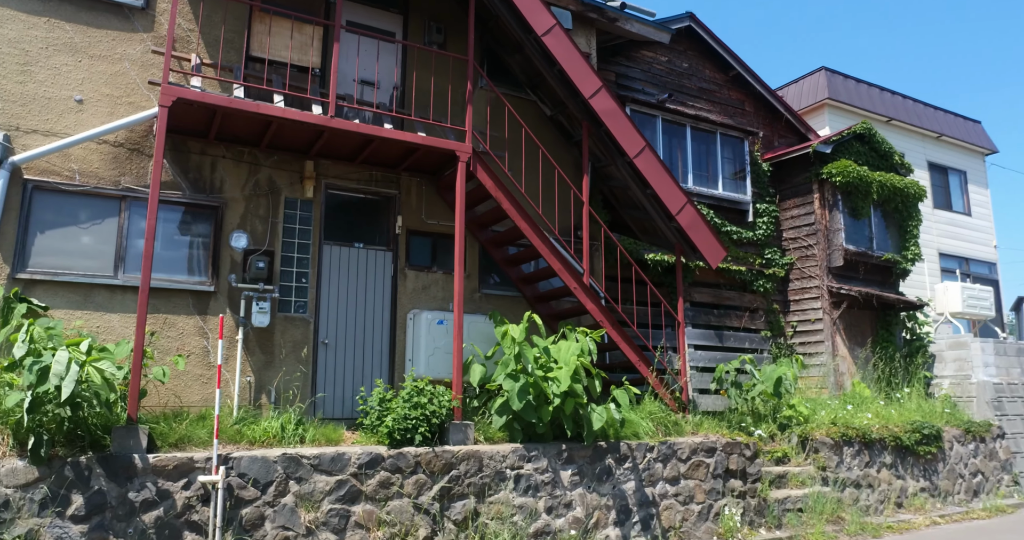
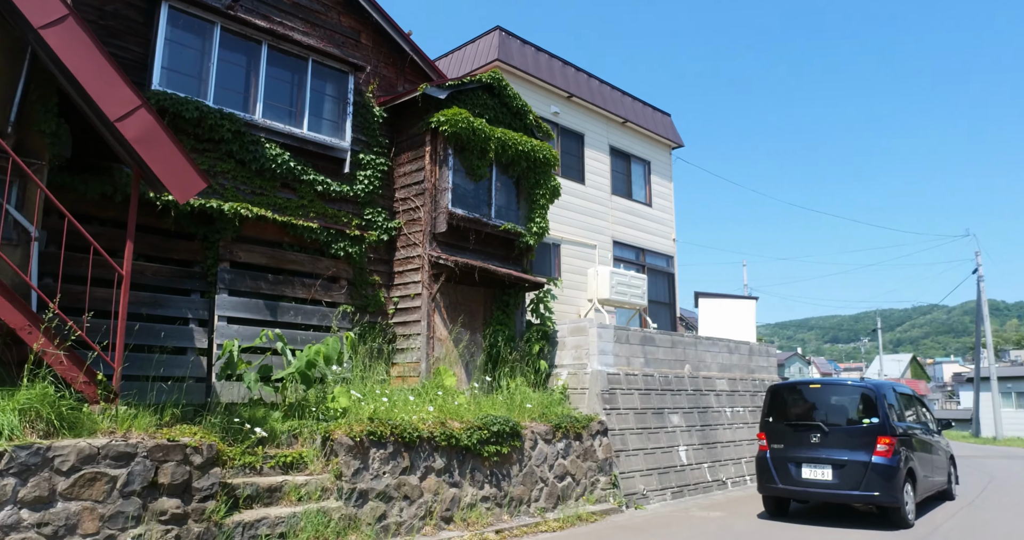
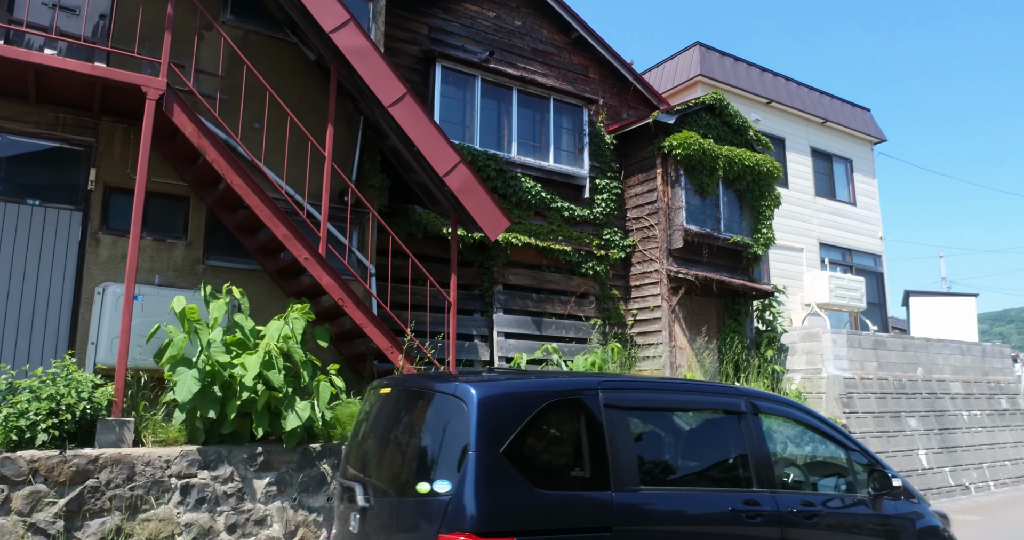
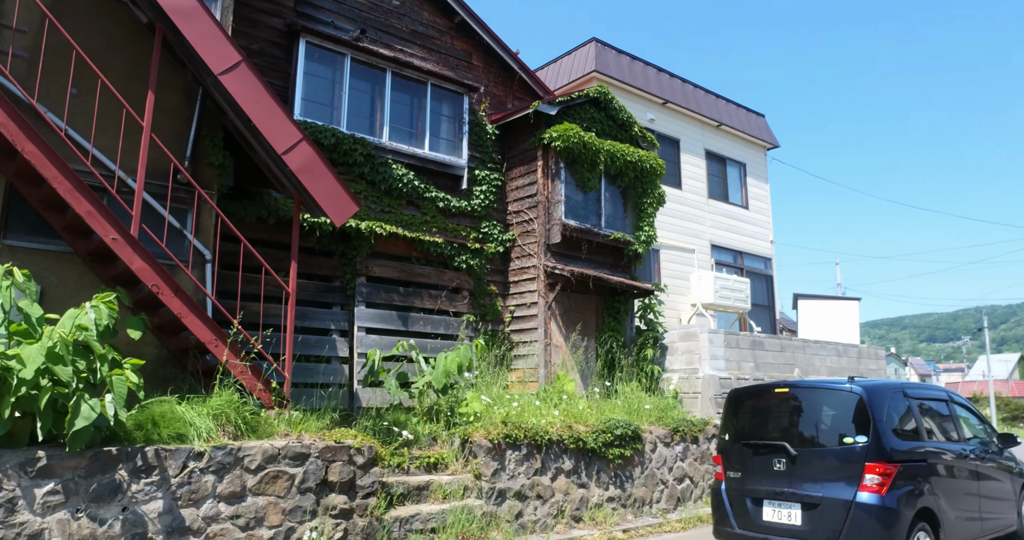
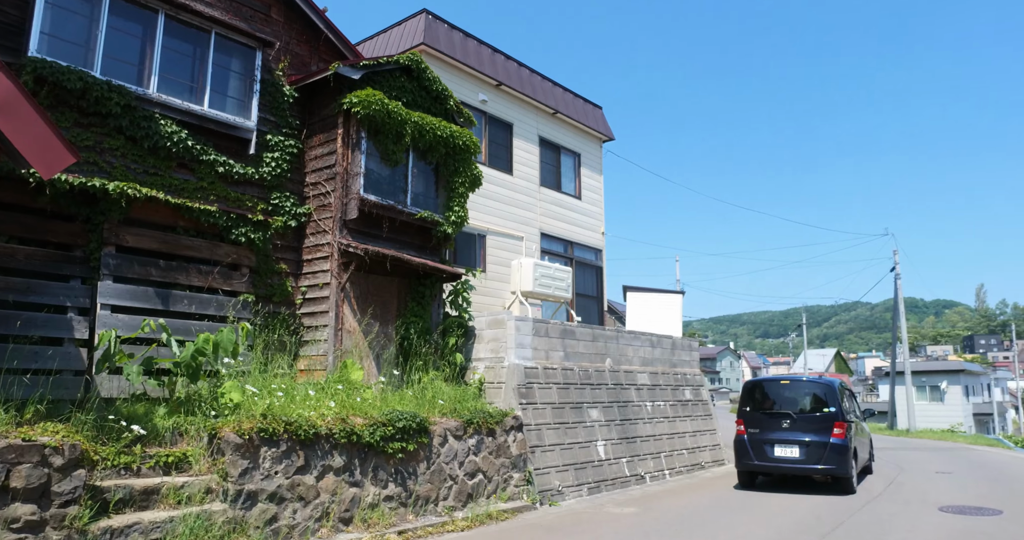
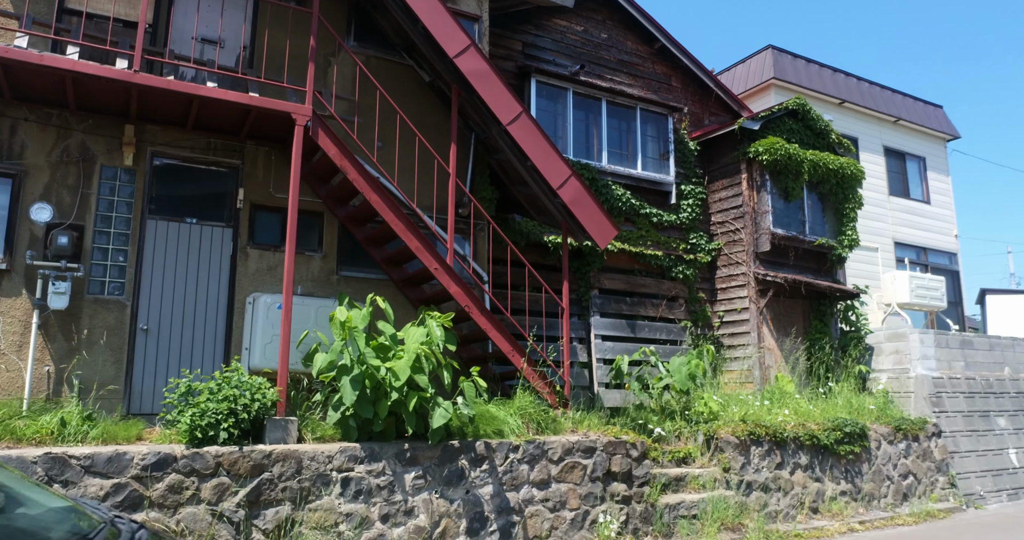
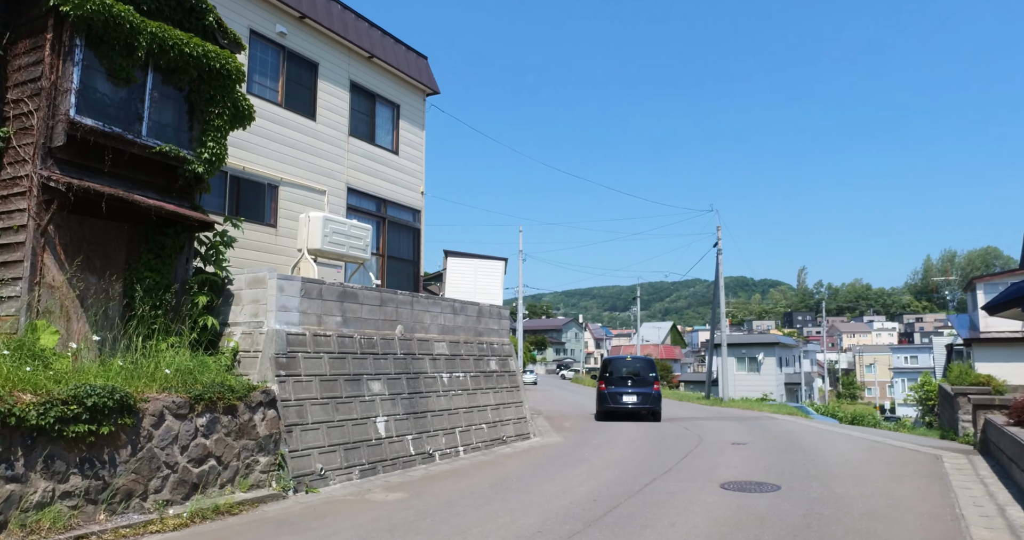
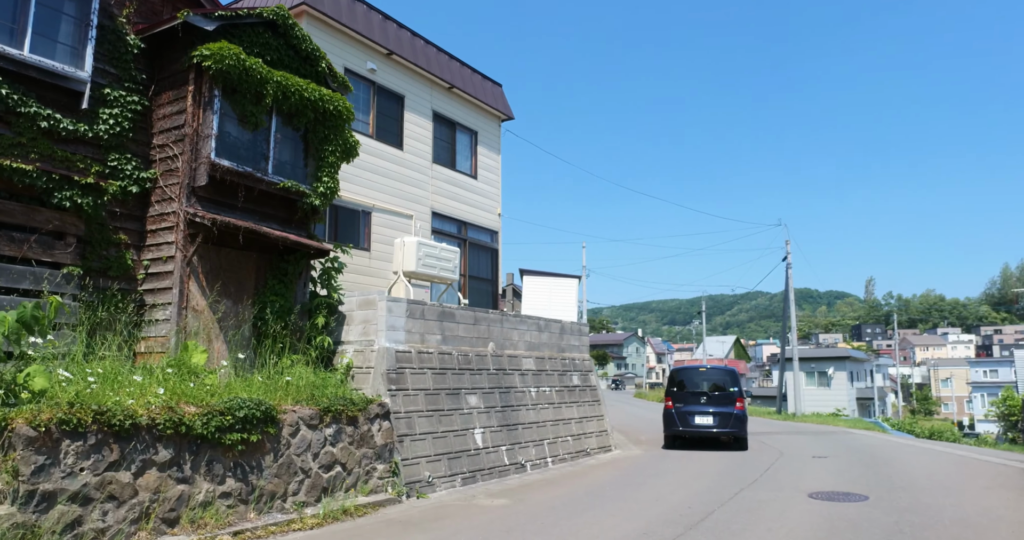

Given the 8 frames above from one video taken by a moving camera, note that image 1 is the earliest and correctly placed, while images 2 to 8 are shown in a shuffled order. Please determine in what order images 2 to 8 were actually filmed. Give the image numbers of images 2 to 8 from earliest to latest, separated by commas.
6, 3, 4, 2, 5, 8, 7
